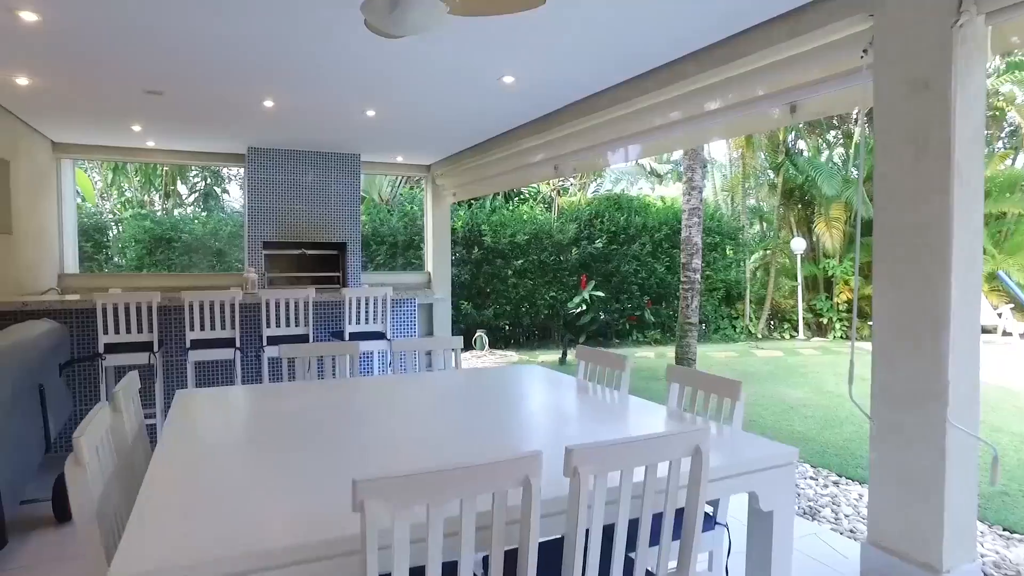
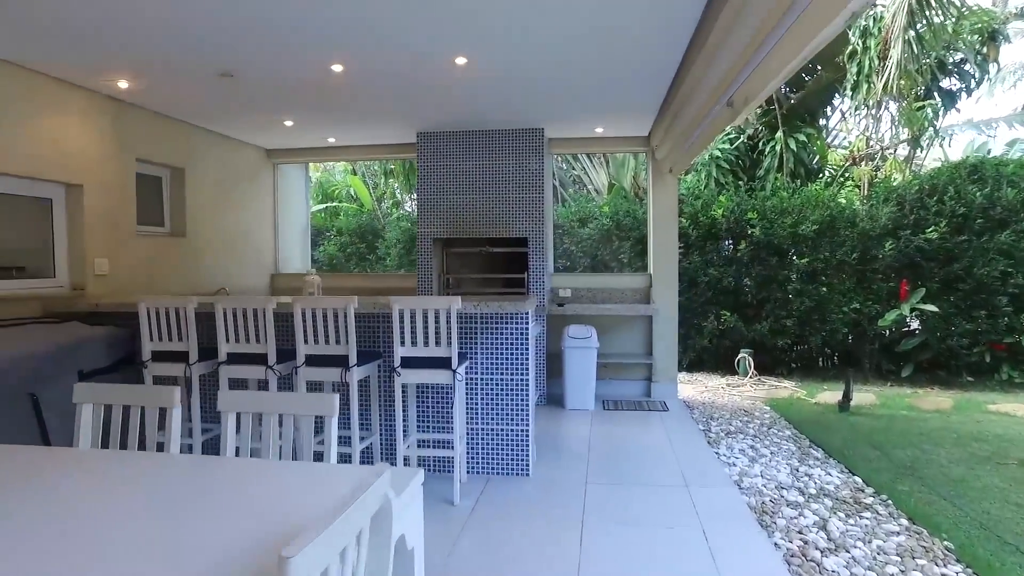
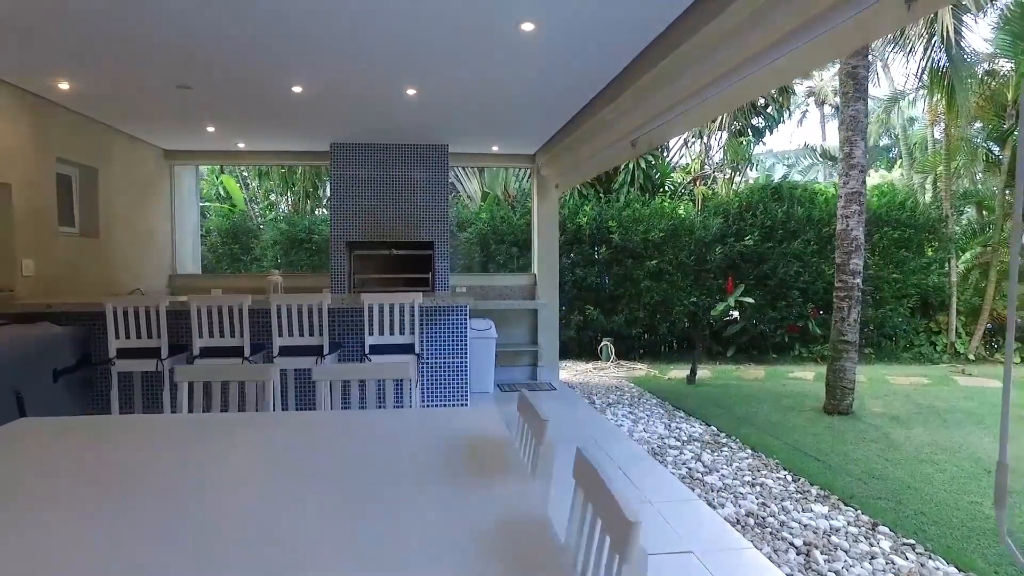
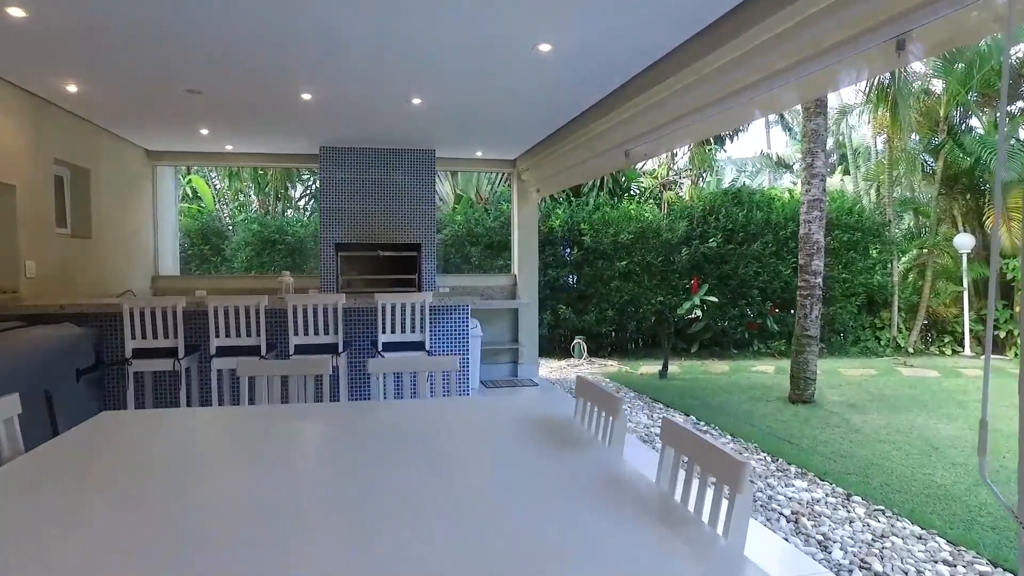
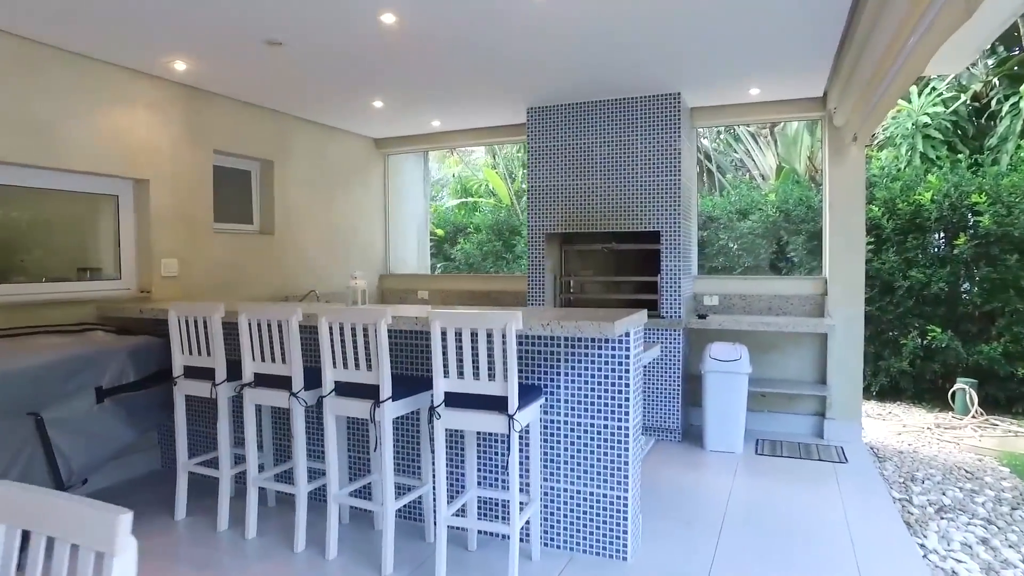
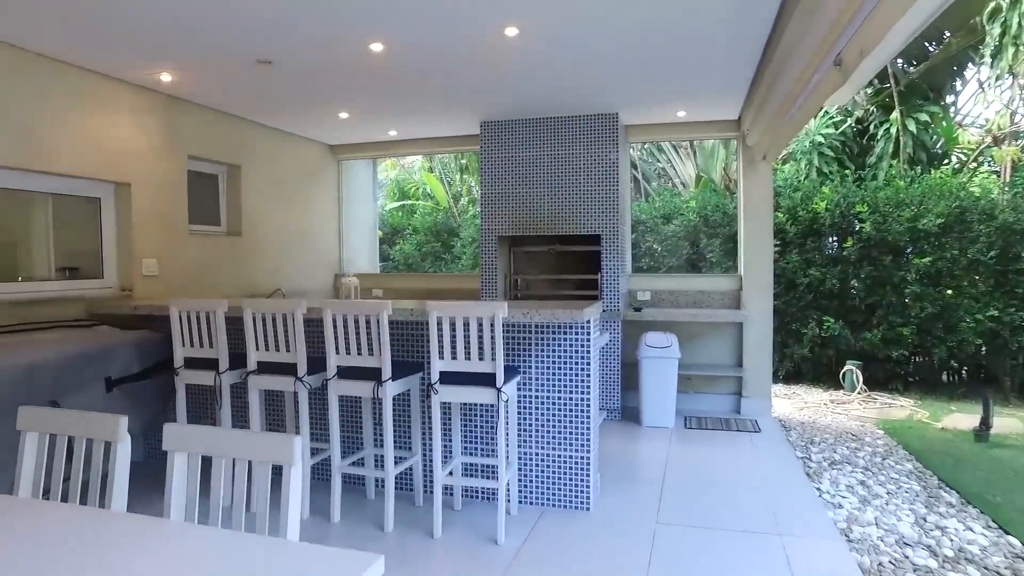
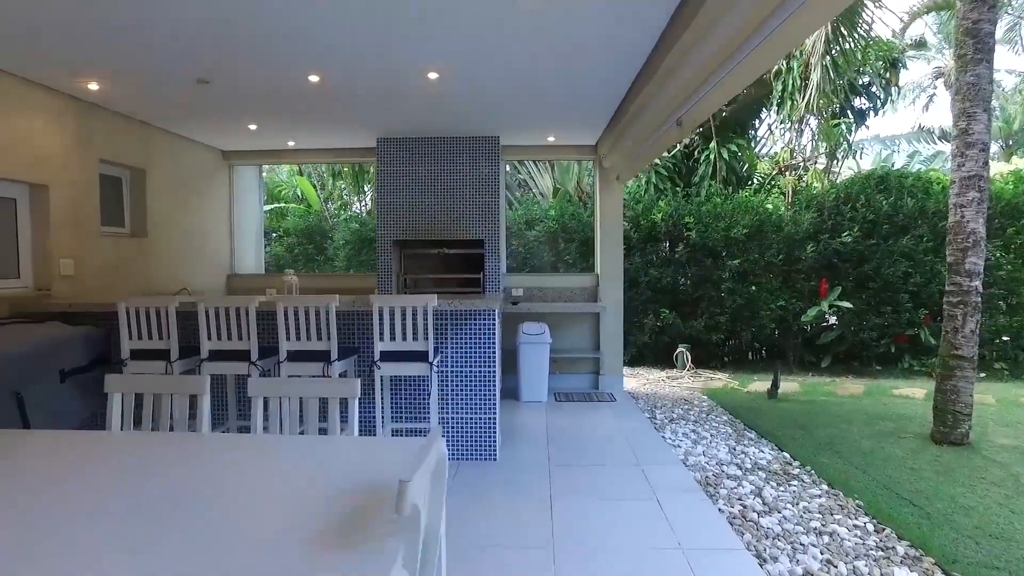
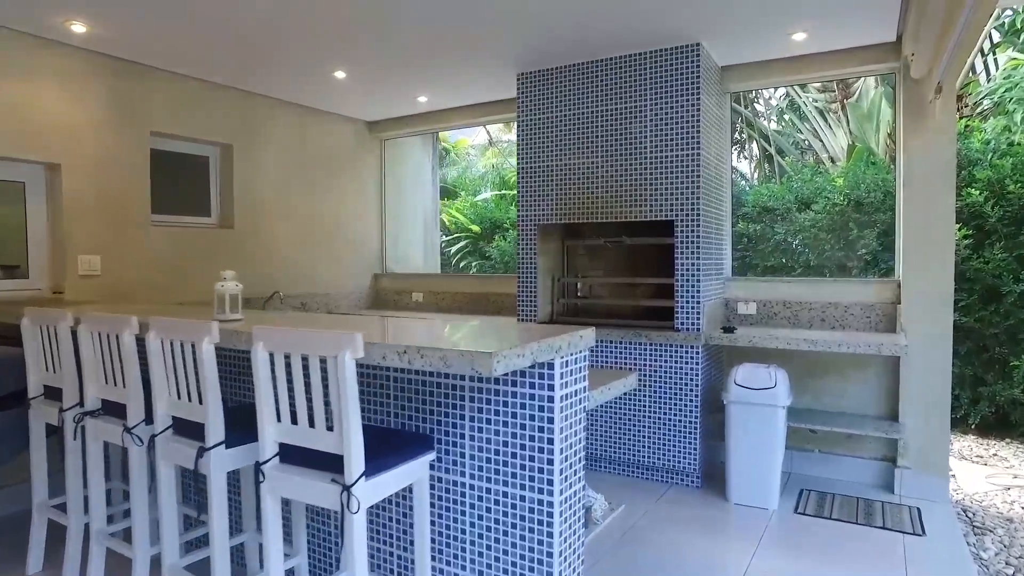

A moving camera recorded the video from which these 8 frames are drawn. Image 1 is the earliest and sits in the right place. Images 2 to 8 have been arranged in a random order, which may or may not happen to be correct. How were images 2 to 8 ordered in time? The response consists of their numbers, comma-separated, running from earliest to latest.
4, 3, 7, 2, 6, 5, 8
